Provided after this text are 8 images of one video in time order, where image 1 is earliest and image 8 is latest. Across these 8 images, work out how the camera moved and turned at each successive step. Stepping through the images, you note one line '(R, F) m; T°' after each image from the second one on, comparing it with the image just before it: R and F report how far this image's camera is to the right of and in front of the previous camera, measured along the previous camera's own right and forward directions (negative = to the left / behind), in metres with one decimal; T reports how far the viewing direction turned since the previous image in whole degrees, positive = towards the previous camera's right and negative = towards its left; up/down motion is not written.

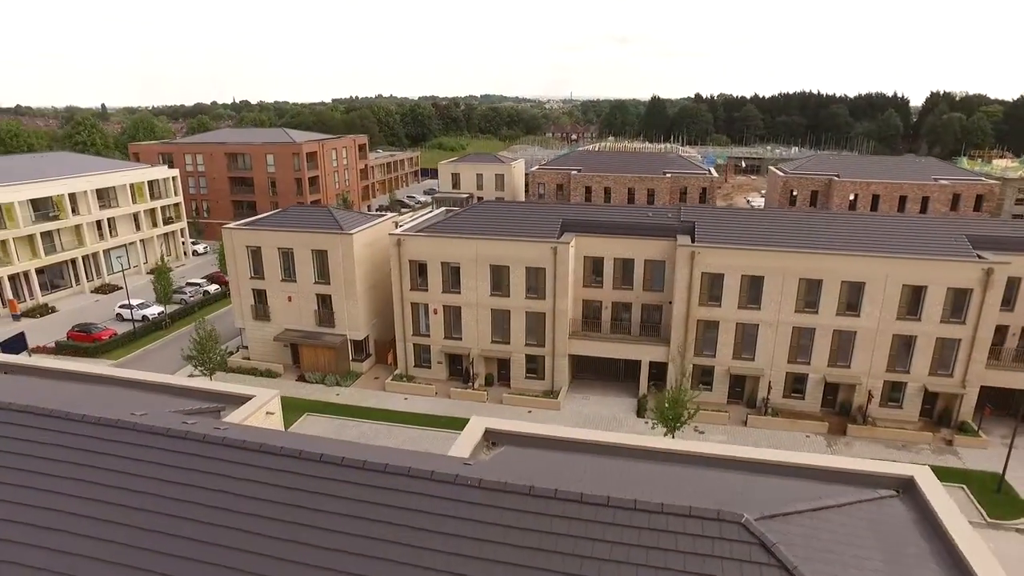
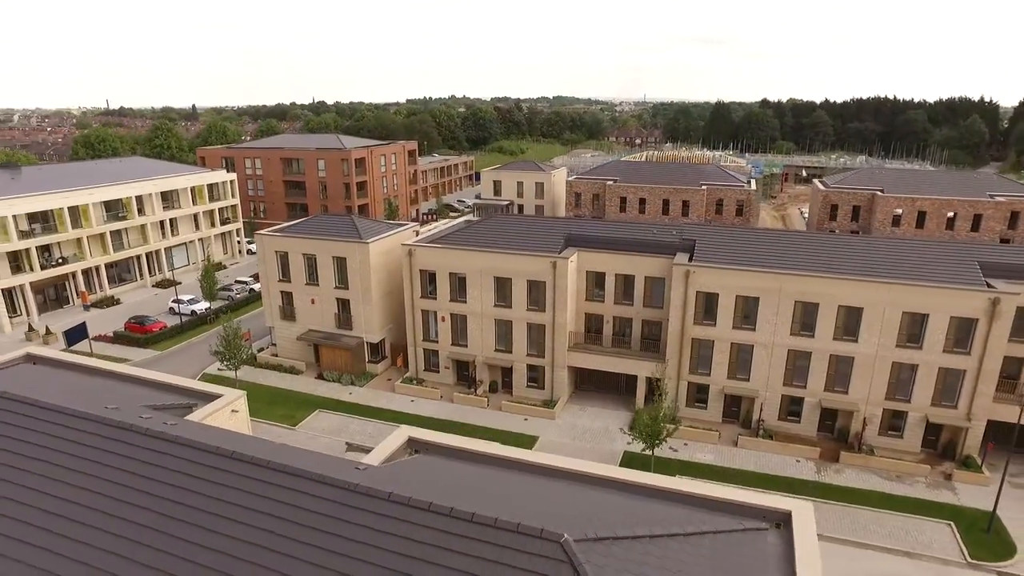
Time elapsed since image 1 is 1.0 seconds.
(+3.1, -0.9) m; -6°
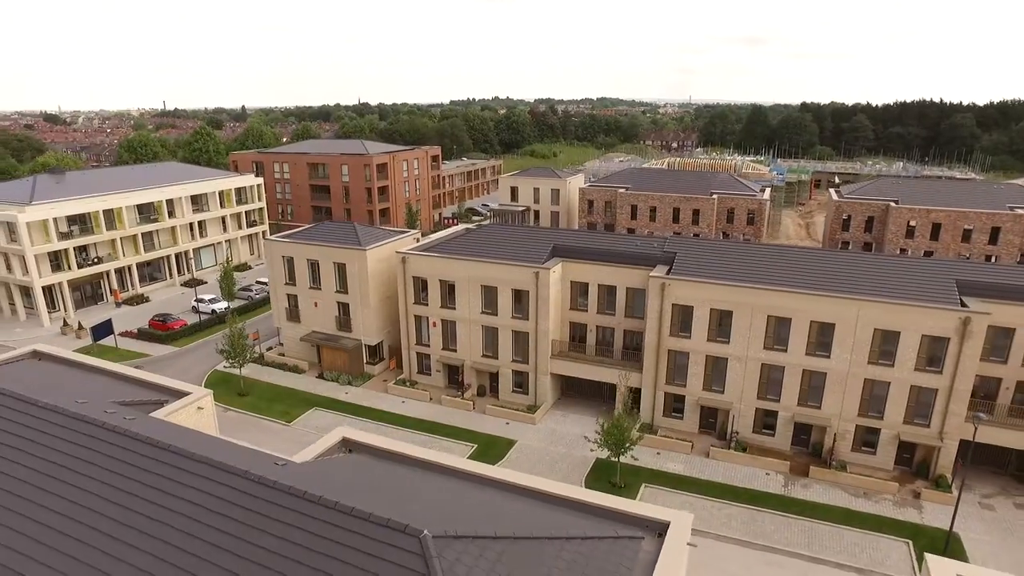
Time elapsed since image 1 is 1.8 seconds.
(+2.7, -0.9) m; -4°
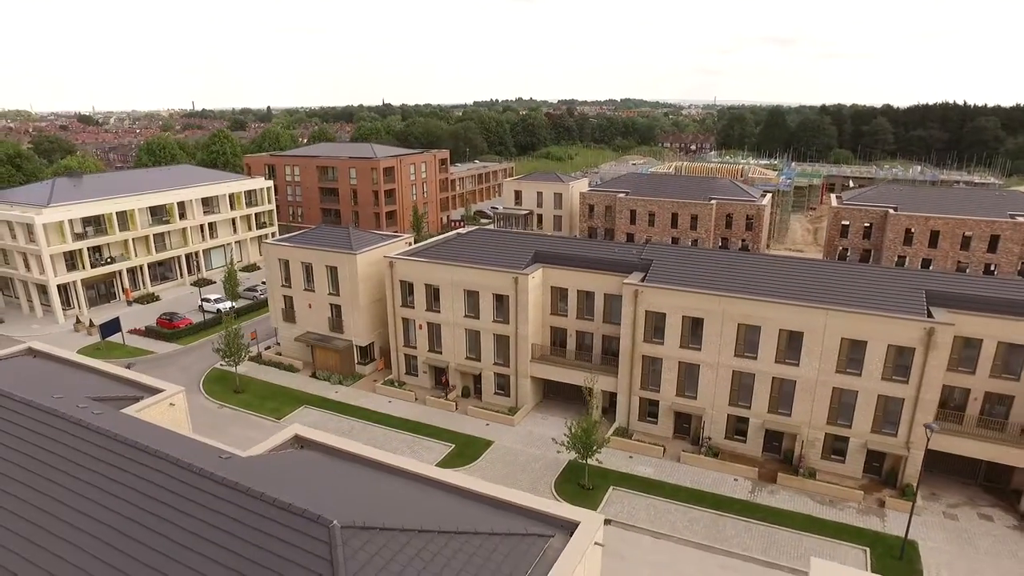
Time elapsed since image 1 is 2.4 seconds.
(+2.0, -0.7) m; -2°
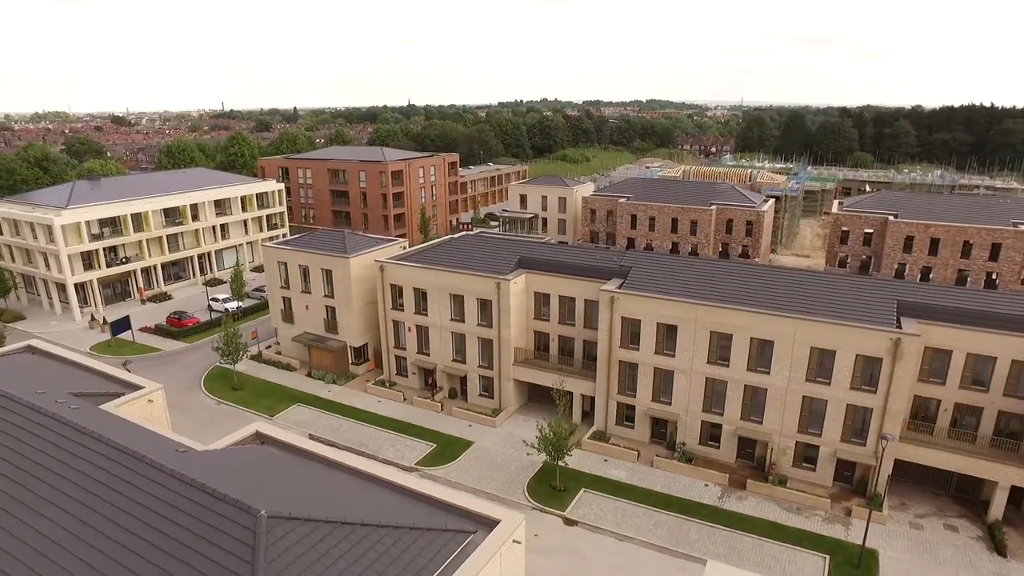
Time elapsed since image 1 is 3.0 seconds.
(+2.0, -0.7) m; -2°
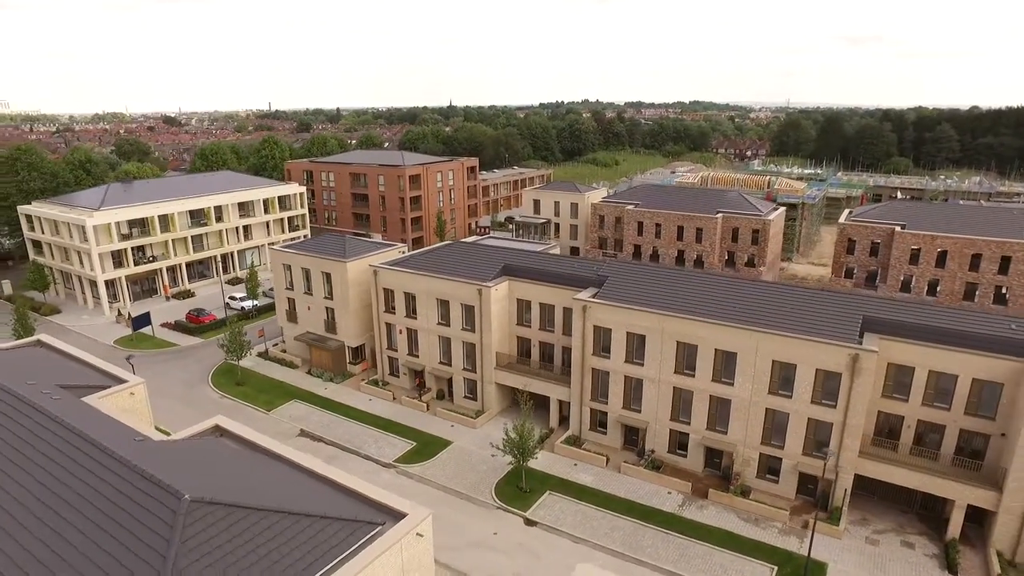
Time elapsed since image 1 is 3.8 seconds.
(+3.0, -0.9) m; -4°
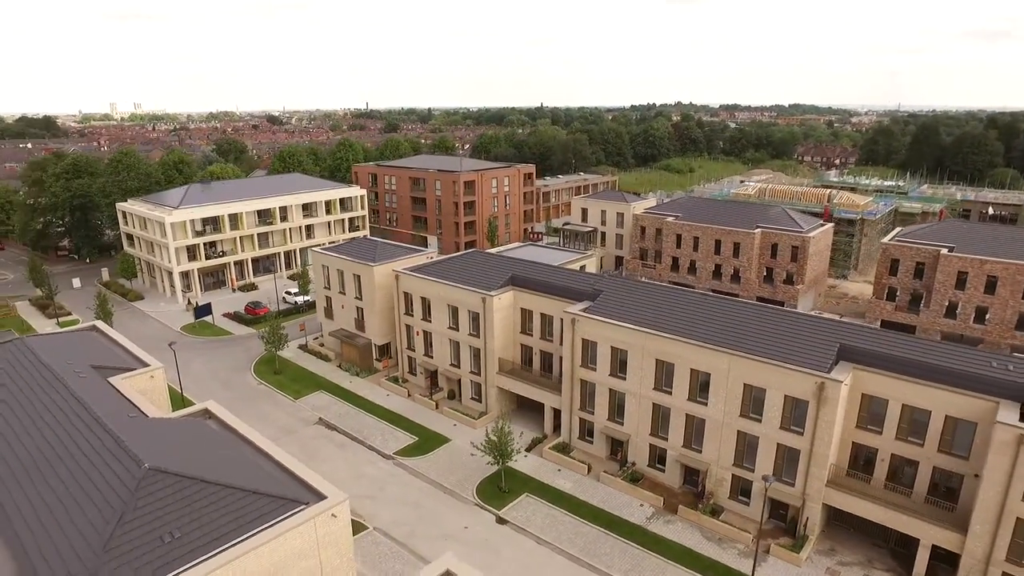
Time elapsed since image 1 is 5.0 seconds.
(+4.5, -1.3) m; -8°
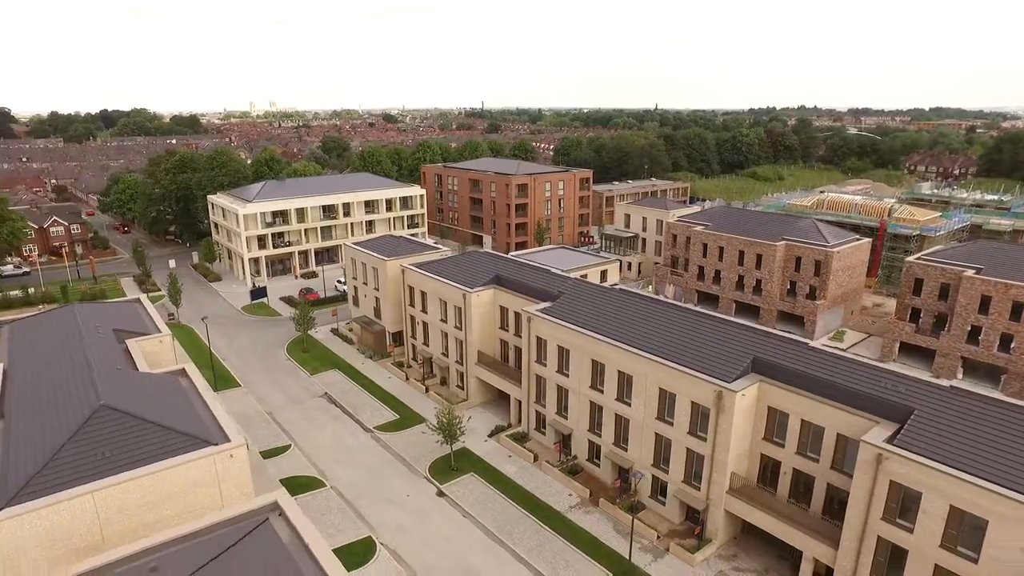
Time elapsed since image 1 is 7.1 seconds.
(+7.6, -2.0) m; -10°
